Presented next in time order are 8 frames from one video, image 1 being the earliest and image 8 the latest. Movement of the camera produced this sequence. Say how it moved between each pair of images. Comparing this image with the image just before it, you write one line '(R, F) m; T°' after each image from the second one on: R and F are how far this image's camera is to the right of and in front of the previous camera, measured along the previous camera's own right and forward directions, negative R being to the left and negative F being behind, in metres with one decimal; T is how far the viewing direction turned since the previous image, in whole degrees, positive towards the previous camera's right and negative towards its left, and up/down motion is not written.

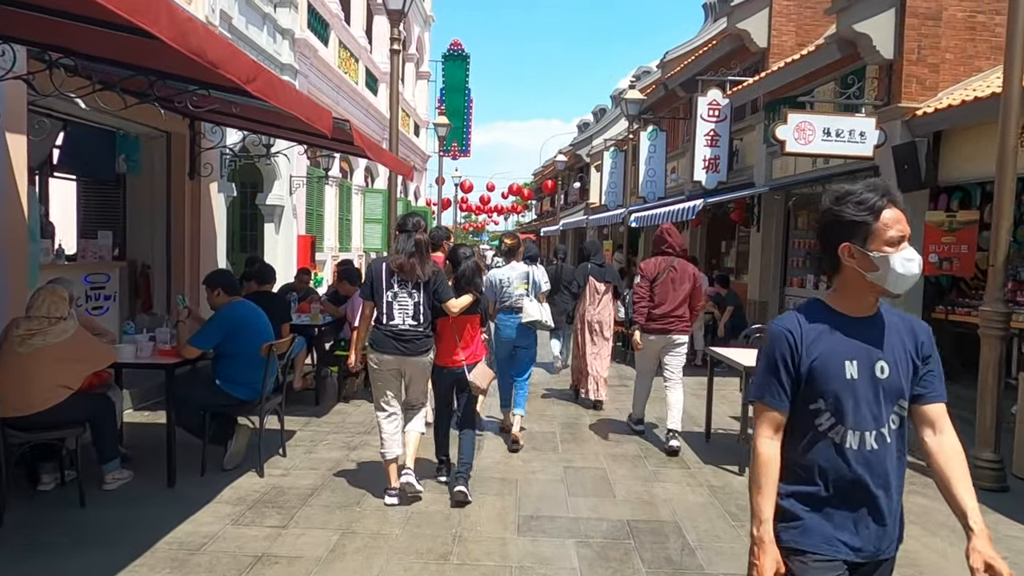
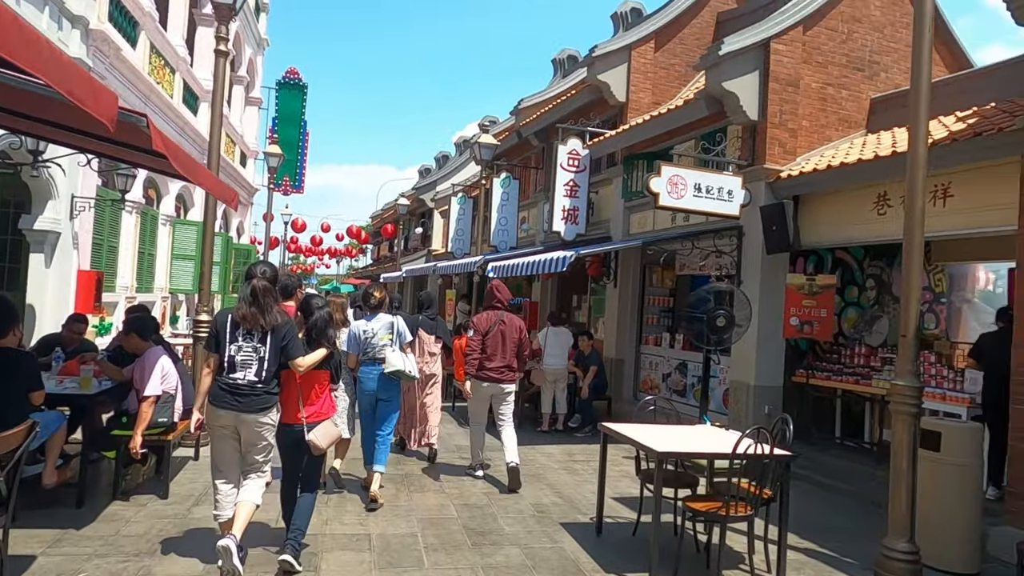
(-0.2, +1.2) m; +14°
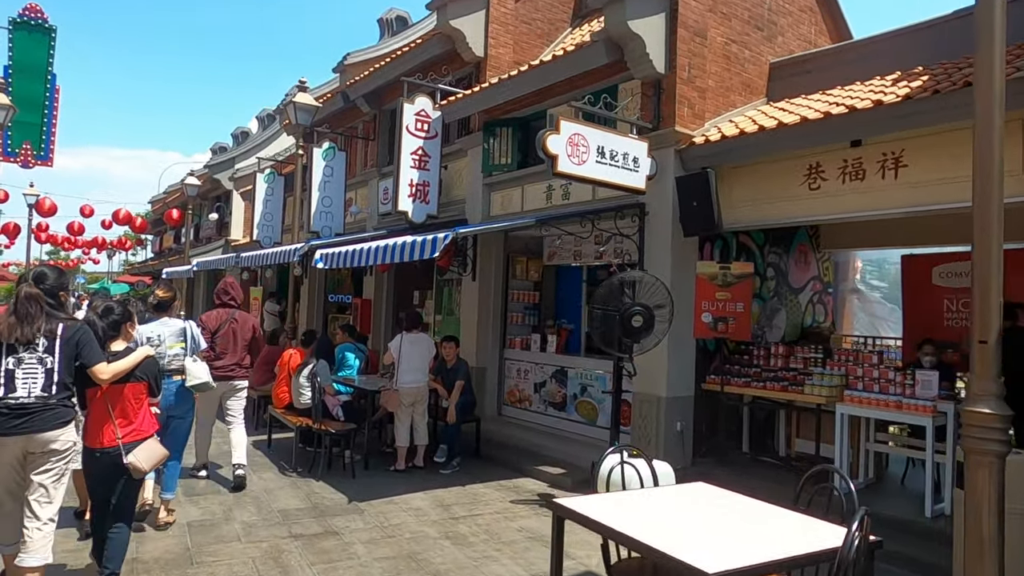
(-0.4, +2.2) m; +16°
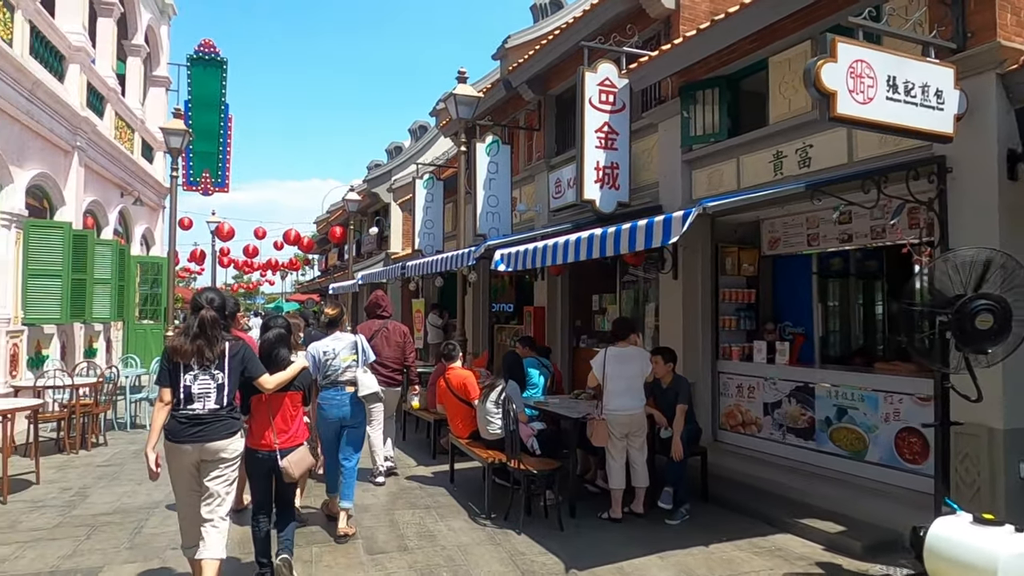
(-0.8, +1.4) m; -12°
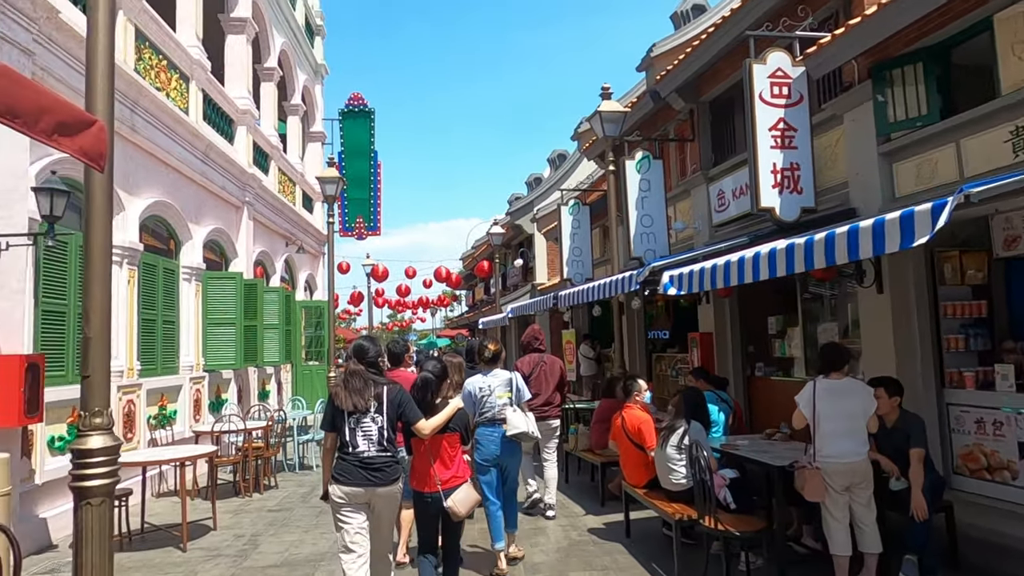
(-0.3, +0.6) m; -12°
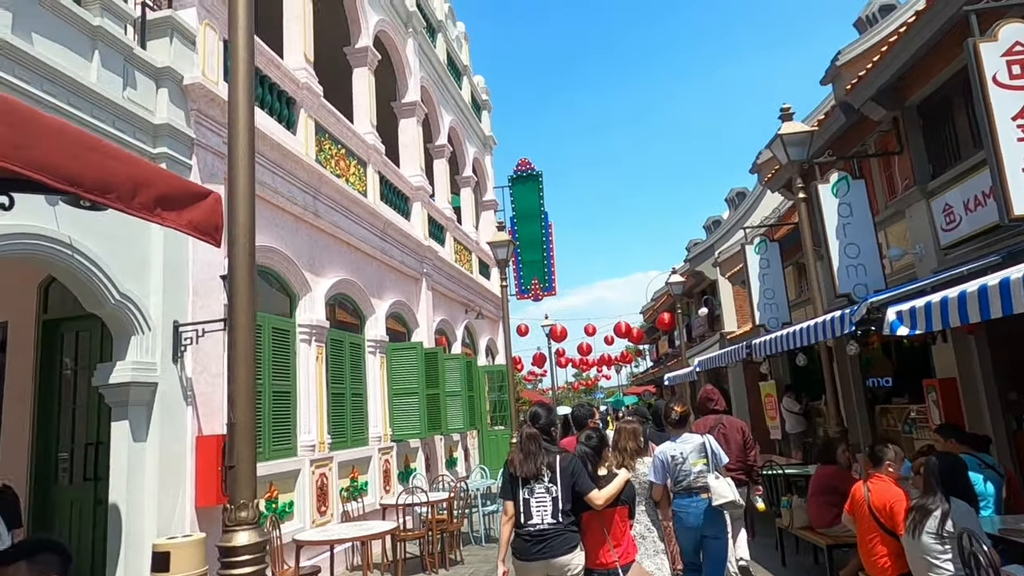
(0.0, +0.6) m; -15°
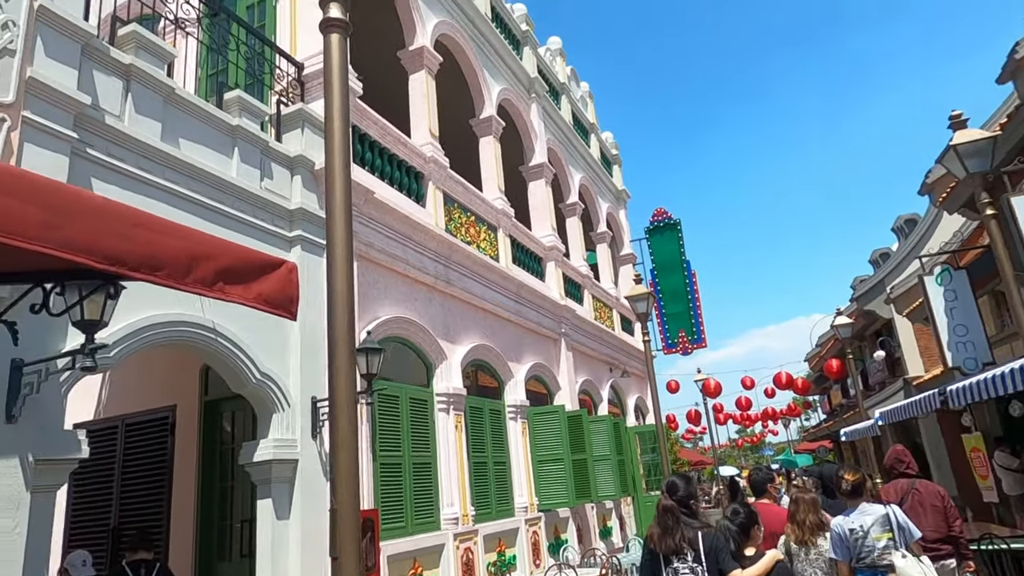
(+0.1, +0.4) m; -12°
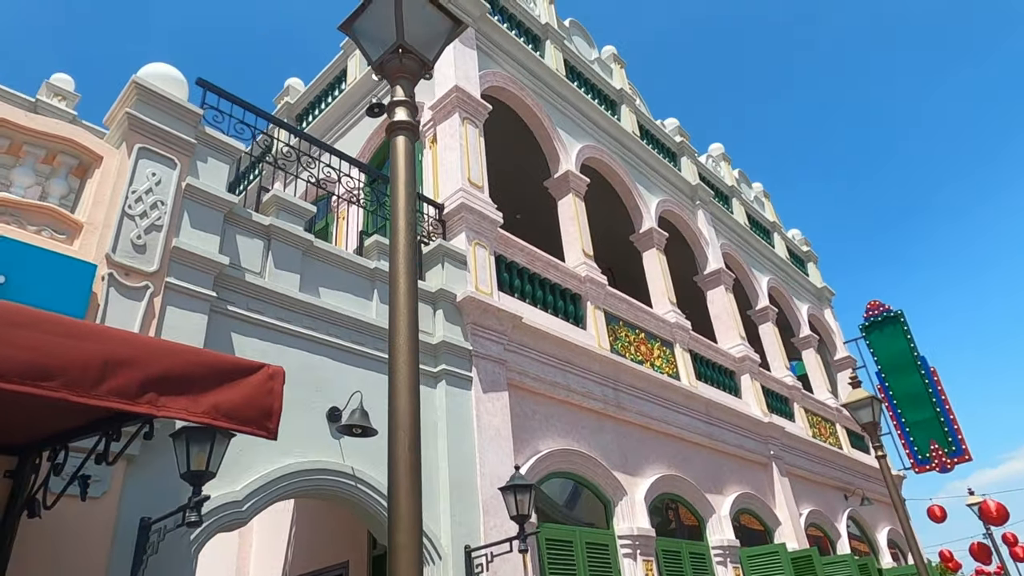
(+0.4, +0.7) m; -17°
